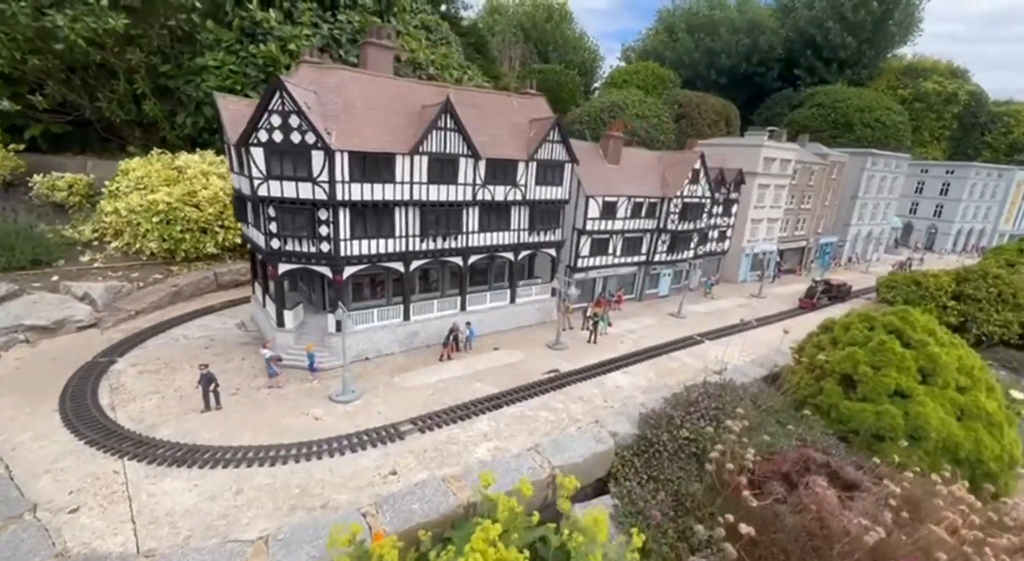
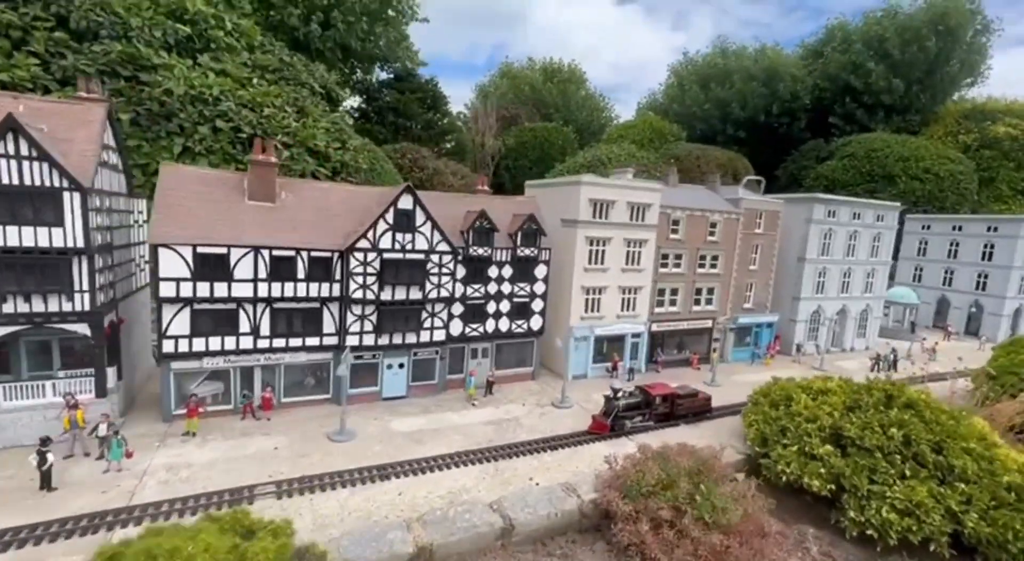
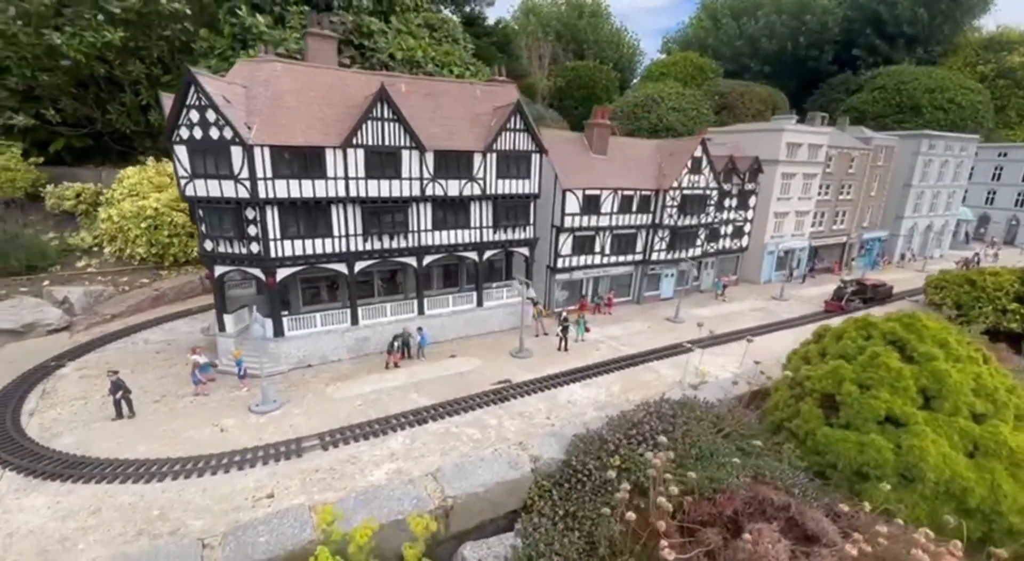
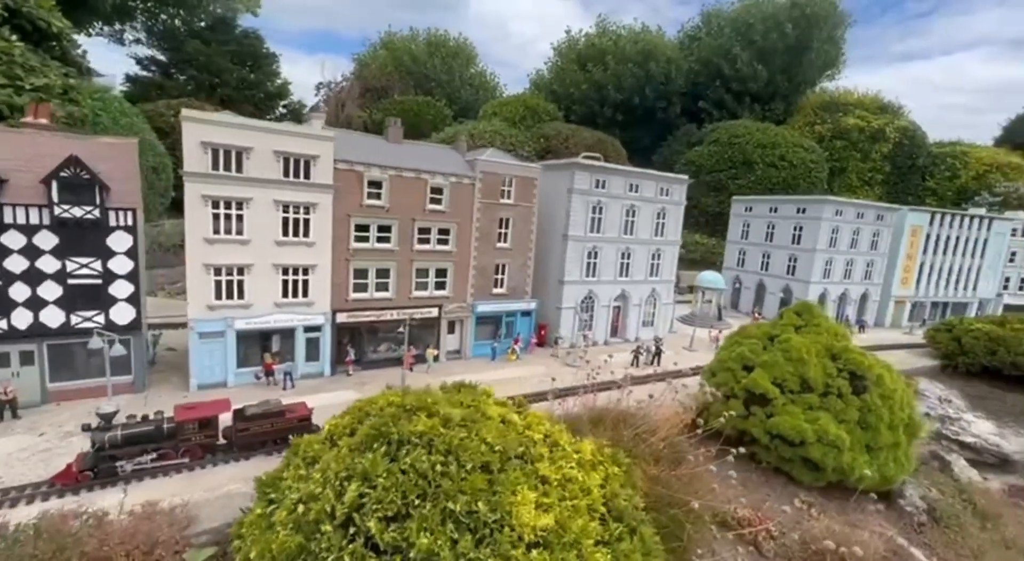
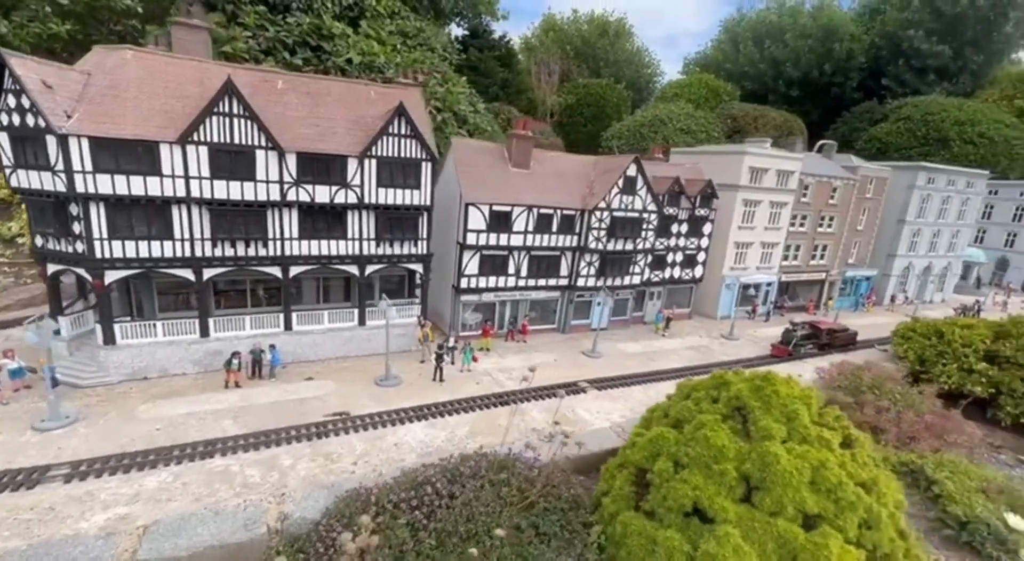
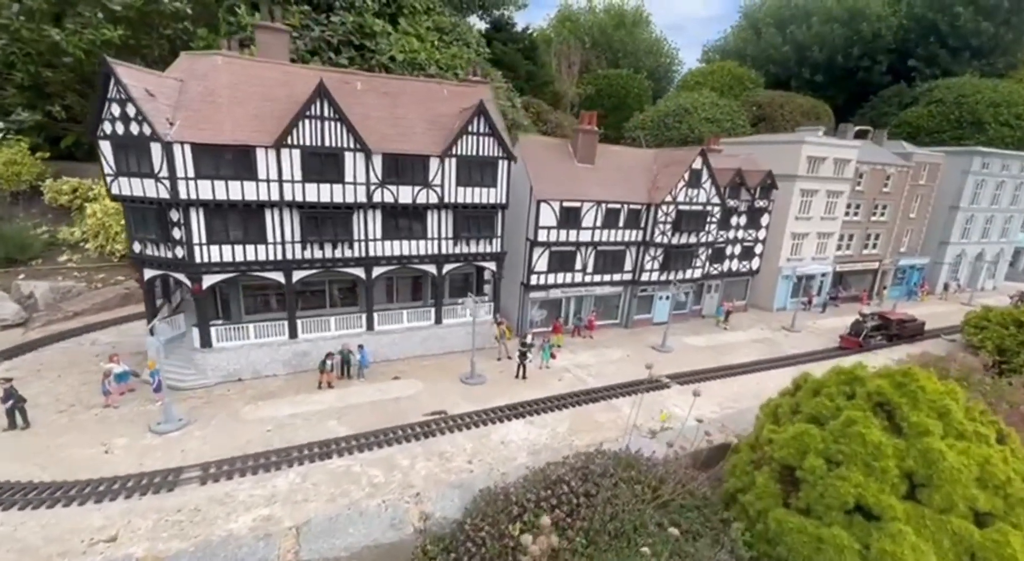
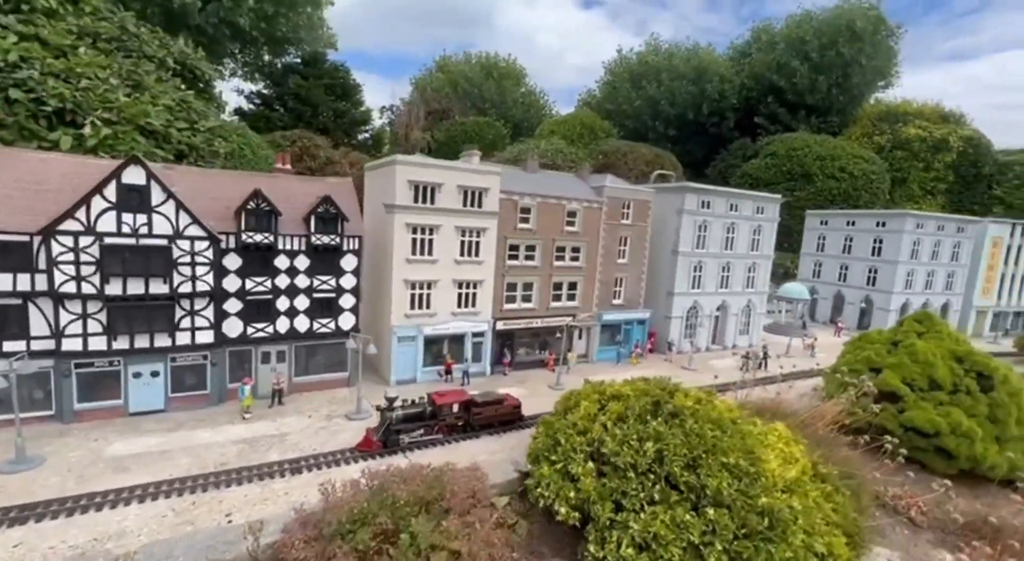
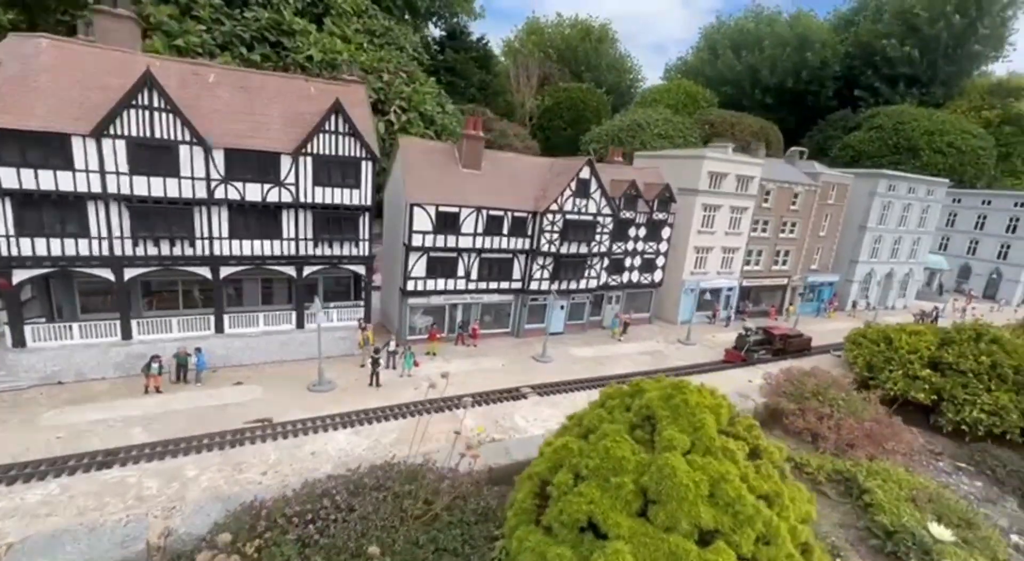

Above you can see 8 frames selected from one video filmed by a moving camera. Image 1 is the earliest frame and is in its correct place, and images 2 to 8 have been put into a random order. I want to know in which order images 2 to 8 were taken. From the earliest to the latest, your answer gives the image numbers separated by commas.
3, 6, 5, 8, 2, 7, 4
